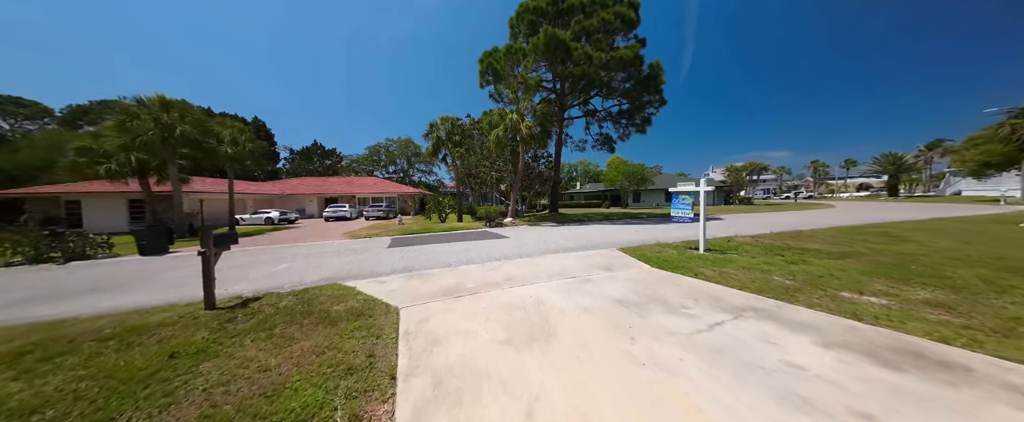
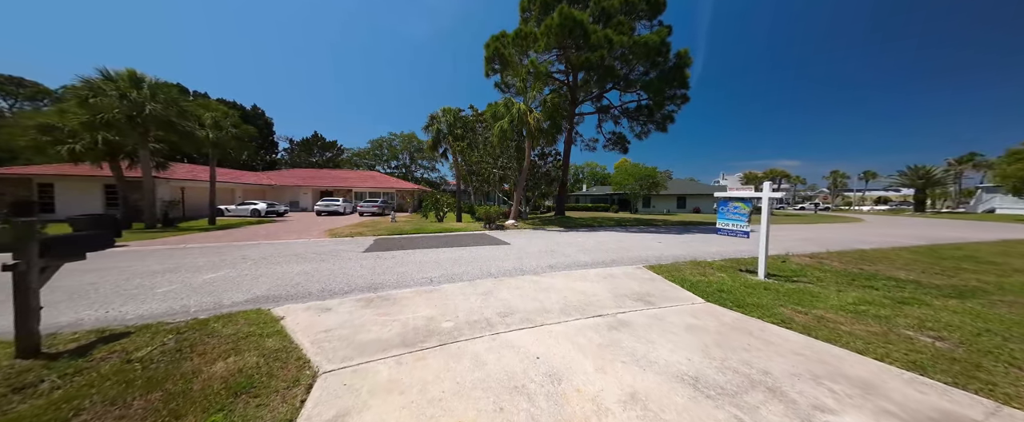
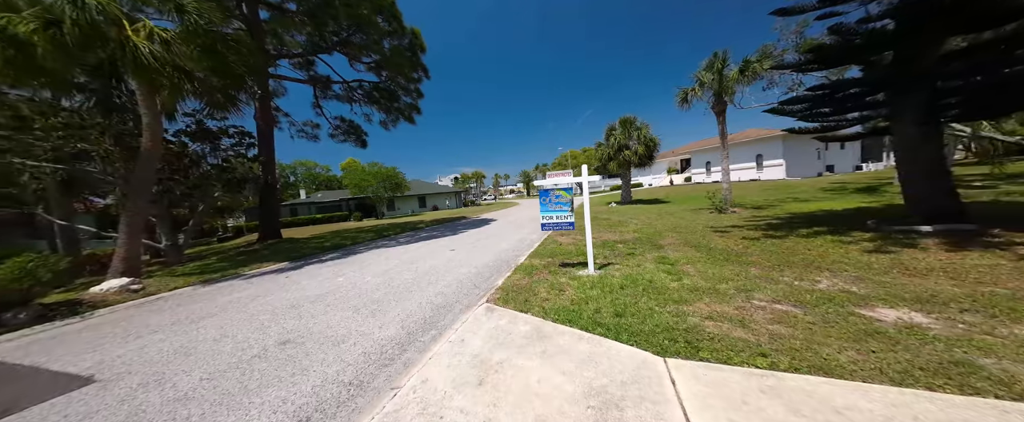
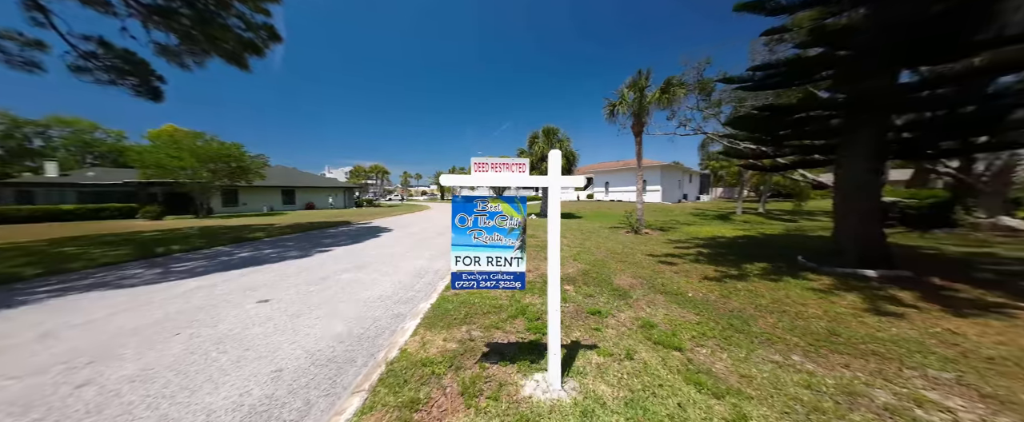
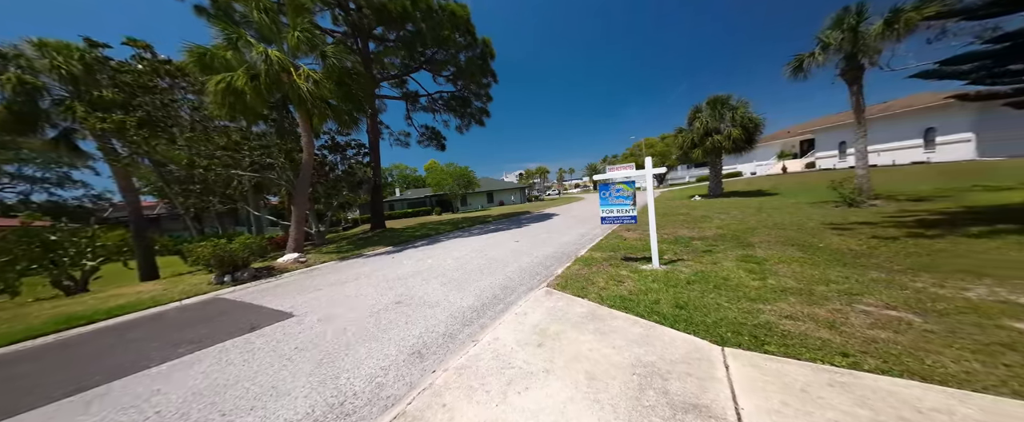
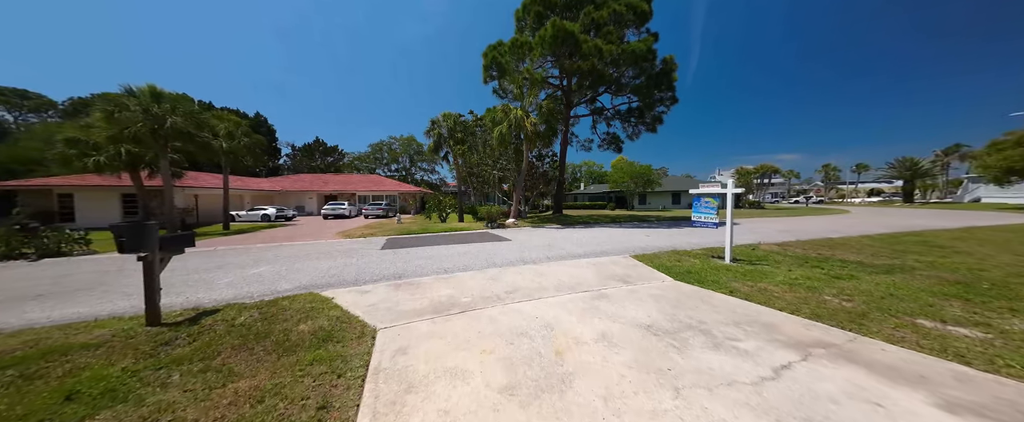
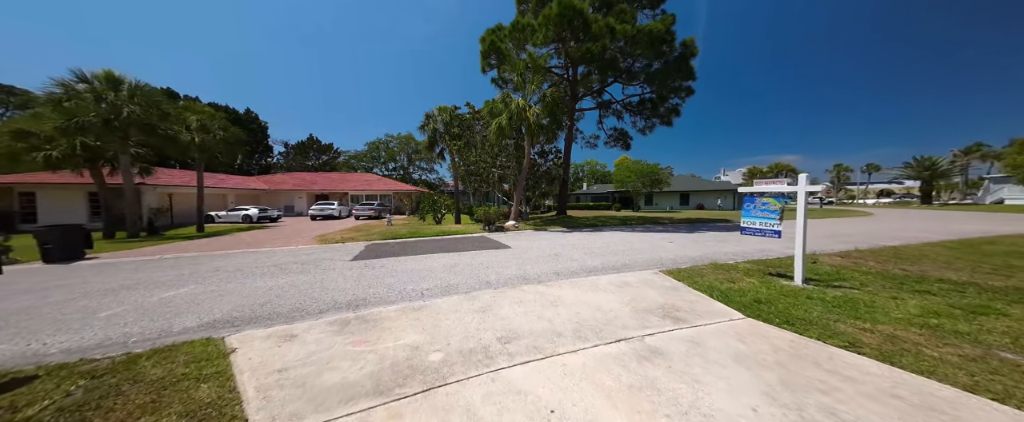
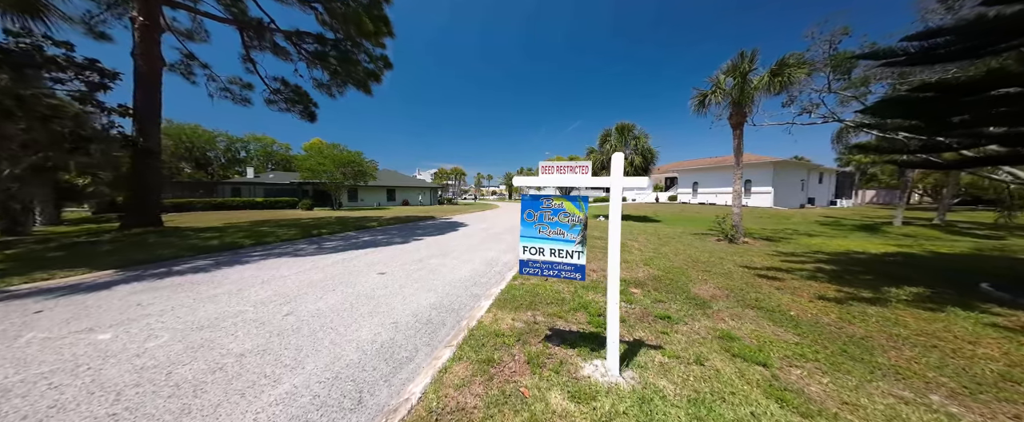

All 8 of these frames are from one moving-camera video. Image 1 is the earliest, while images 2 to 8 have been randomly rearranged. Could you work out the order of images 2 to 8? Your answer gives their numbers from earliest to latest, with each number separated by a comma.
6, 2, 7, 5, 3, 8, 4
